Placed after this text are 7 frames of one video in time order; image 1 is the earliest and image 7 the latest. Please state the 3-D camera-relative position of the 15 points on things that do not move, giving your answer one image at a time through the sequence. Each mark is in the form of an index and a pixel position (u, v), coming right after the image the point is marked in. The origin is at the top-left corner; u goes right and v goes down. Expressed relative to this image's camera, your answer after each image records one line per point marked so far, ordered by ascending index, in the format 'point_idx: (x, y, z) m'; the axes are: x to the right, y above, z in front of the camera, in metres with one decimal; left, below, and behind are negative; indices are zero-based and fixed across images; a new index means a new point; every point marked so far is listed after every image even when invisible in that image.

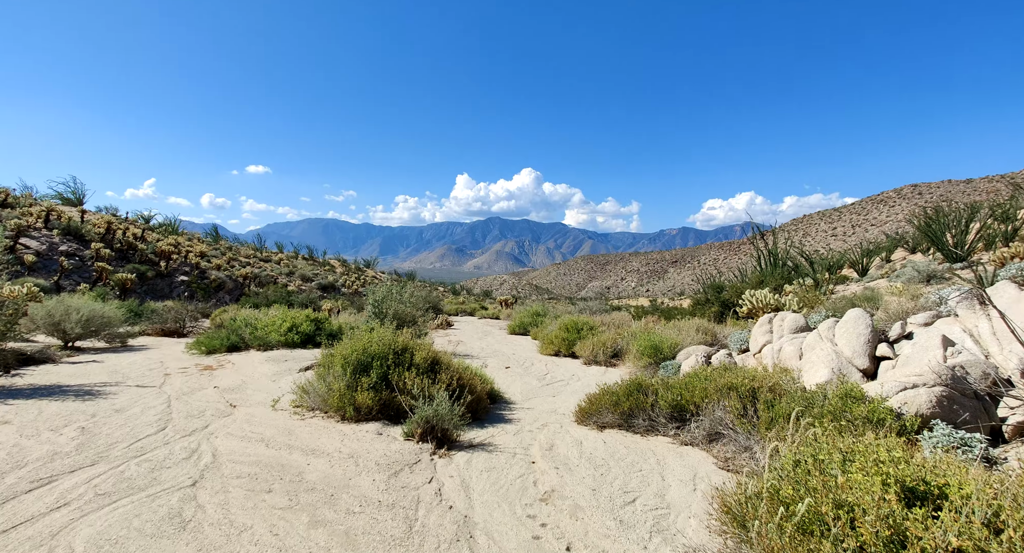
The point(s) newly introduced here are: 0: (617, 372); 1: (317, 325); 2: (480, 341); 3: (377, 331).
0: (+1.8, -1.6, +8.5) m
1: (-4.2, -1.0, +10.6) m
2: (-0.9, -1.8, +14.0) m
3: (-1.6, -0.7, +6.0) m
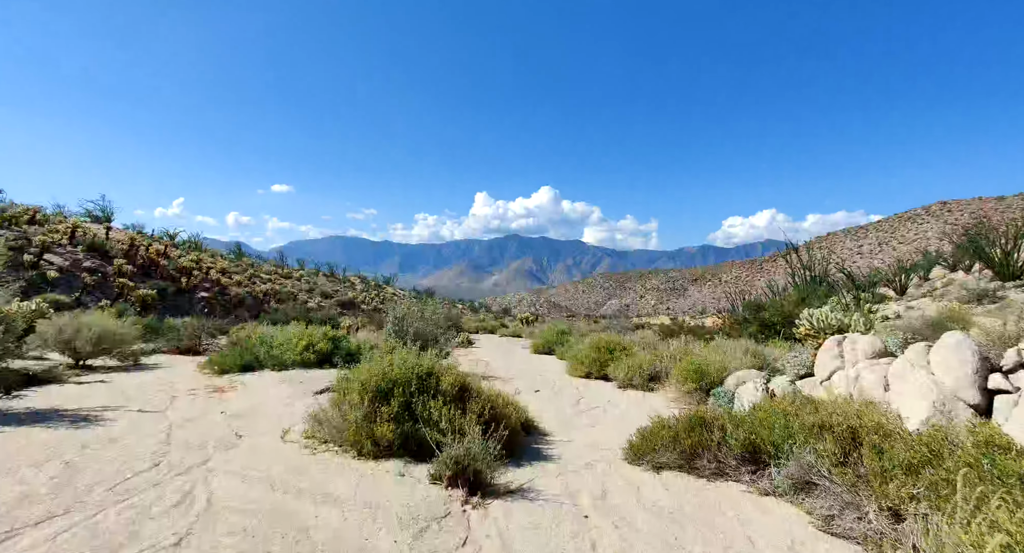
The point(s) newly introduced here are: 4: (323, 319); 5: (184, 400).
0: (+2.3, -1.9, +7.8) m
1: (-3.6, -1.4, +10.1) m
2: (-0.3, -2.3, +13.3) m
3: (-1.3, -0.8, +5.5) m
4: (-7.6, -1.7, +19.8) m
5: (-4.5, -1.7, +6.7) m
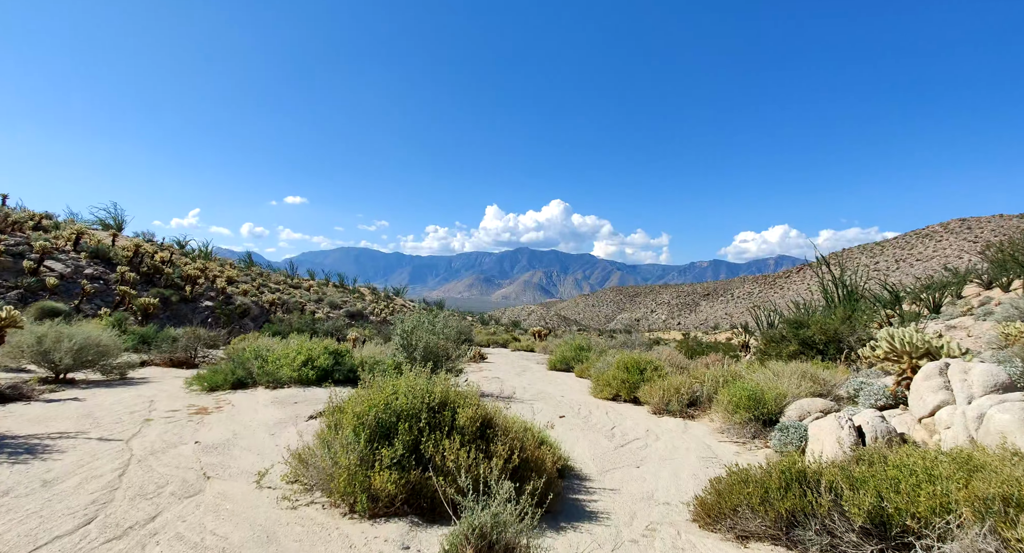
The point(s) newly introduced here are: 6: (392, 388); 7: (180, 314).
0: (+2.6, -2.1, +6.7) m
1: (-3.3, -1.5, +9.2) m
2: (+0.2, -2.6, +12.3) m
3: (-1.0, -0.9, +4.5) m
4: (-7.1, -2.1, +19.0) m
5: (-4.2, -1.7, +5.8) m
6: (-0.9, -0.8, +3.7) m
7: (-13.0, -1.5, +19.4) m
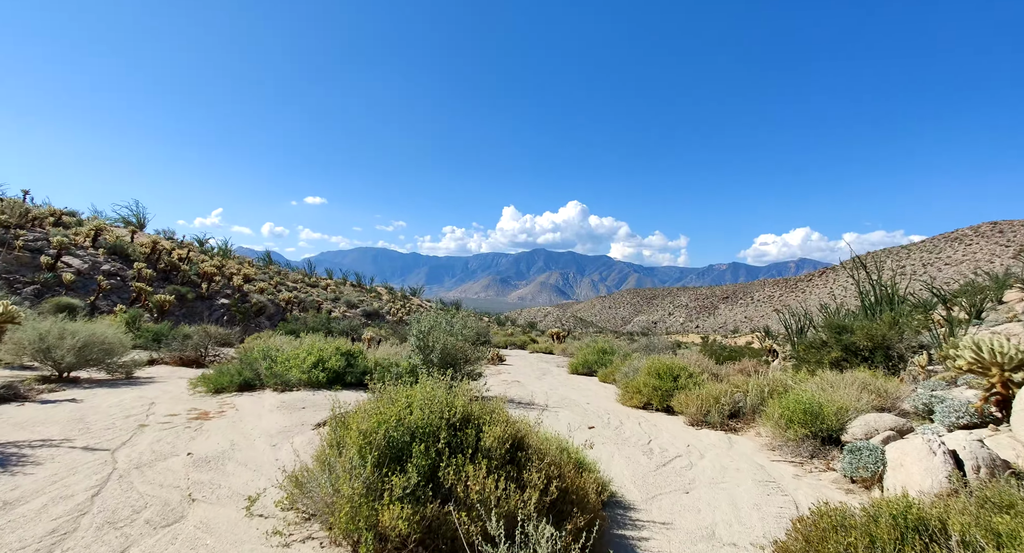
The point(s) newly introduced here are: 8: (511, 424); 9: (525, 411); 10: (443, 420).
0: (+2.9, -2.1, +6.0) m
1: (-2.9, -1.5, +8.7) m
2: (+0.6, -2.5, +11.7) m
3: (-0.7, -0.8, +3.9) m
4: (-6.3, -2.0, +18.6) m
5: (-3.9, -1.7, +5.3) m
6: (-0.7, -0.8, +3.1) m
7: (-12.3, -1.3, +19.2) m
8: (0.0, -1.0, +3.3) m
9: (+0.2, -1.7, +6.3) m
10: (-0.4, -0.9, +3.2) m
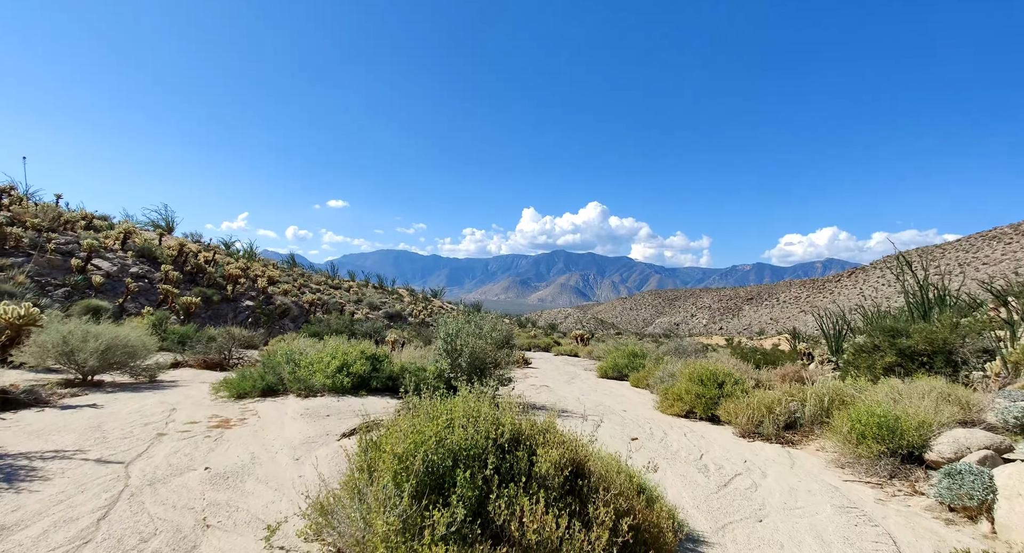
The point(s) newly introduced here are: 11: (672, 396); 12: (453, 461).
0: (+3.3, -2.0, +5.4) m
1: (-2.3, -1.5, +8.3) m
2: (+1.3, -2.5, +11.2) m
3: (-0.4, -0.8, +3.5) m
4: (-5.4, -2.0, +18.4) m
5: (-3.5, -1.7, +5.0) m
6: (-0.4, -0.8, +2.7) m
7: (-11.3, -1.4, +19.2) m
8: (+0.3, -1.0, +2.8) m
9: (+0.6, -1.7, +5.8) m
10: (-0.1, -0.9, +2.7) m
11: (+2.7, -2.0, +8.3) m
12: (-0.3, -1.0, +2.6) m
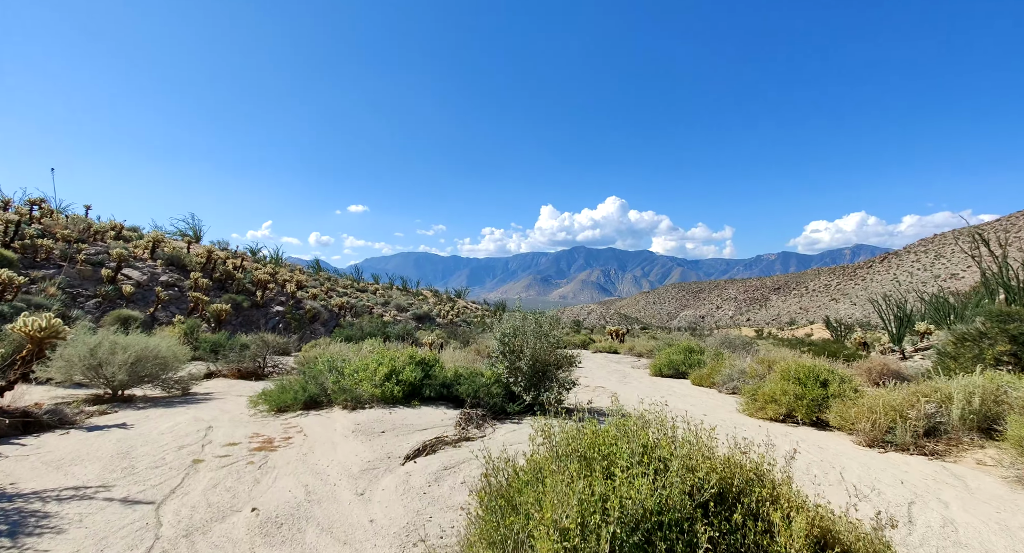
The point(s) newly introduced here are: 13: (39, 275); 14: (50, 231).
0: (+4.2, -1.8, +4.4) m
1: (-1.3, -1.4, +7.5) m
2: (+2.4, -2.3, +10.2) m
3: (+0.4, -0.7, +2.6) m
4: (-4.0, -2.1, +17.6) m
5: (-2.6, -1.7, +4.3) m
6: (+0.4, -0.7, +1.8) m
7: (-9.9, -1.6, +18.7) m
8: (+1.1, -0.8, +1.9) m
9: (+1.5, -1.6, +4.8) m
10: (+0.6, -0.8, +1.8) m
11: (+3.7, -1.8, +7.2) m
12: (+0.4, -0.9, +1.7) m
13: (-14.3, +0.1, +14.9) m
14: (-16.7, +1.7, +17.8) m
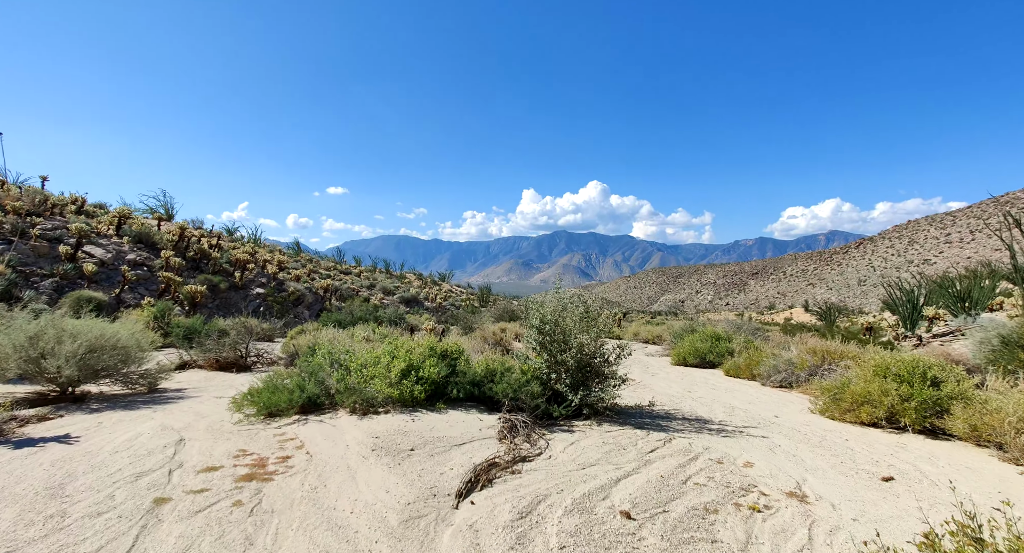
0: (+4.8, -1.6, +3.3) m
1: (-0.8, -1.1, +6.2) m
2: (+2.8, -2.0, +9.1) m
3: (+1.1, -0.6, +1.4) m
4: (-3.8, -1.4, +16.3) m
5: (-2.0, -1.4, +3.0) m
6: (+1.1, -0.5, +0.5) m
7: (-9.8, -0.9, +17.1) m
8: (+1.8, -0.7, +0.7) m
9: (+2.1, -1.3, +3.7) m
10: (+1.3, -0.7, +0.6) m
11: (+4.2, -1.5, +6.1) m
12: (+1.1, -0.7, +0.4) m
13: (-14.0, +0.7, +13.0) m
14: (-16.5, +2.4, +15.8) m
